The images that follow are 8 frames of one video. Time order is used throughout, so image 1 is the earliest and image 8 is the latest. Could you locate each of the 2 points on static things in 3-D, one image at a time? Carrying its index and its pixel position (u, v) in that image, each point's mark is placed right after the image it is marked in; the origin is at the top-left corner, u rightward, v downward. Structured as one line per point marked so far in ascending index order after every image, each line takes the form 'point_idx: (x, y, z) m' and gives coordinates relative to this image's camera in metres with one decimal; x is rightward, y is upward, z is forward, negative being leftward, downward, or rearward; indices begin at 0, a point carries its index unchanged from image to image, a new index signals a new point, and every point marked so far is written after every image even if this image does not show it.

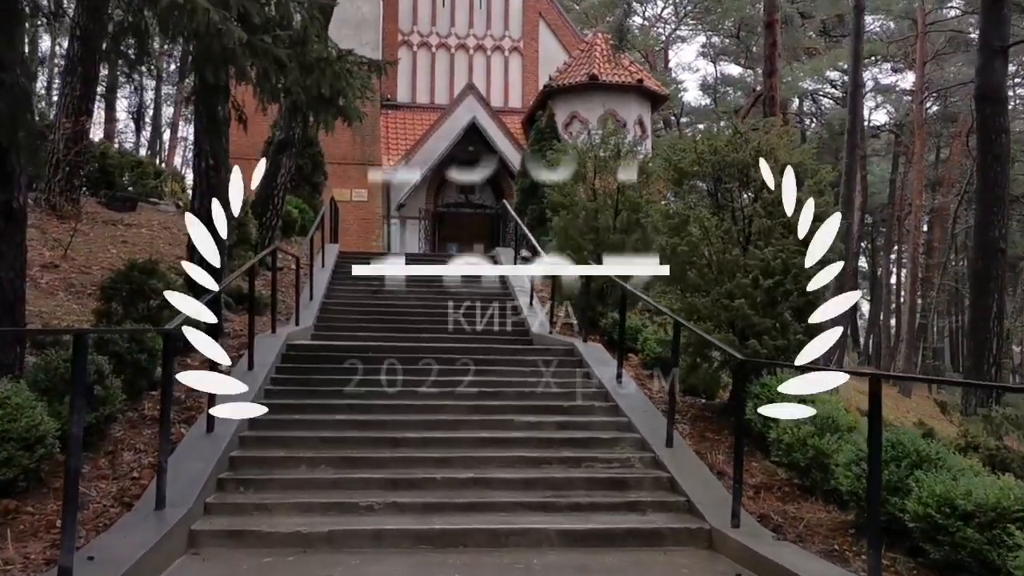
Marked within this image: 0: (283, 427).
0: (-1.5, -0.9, +6.5) m
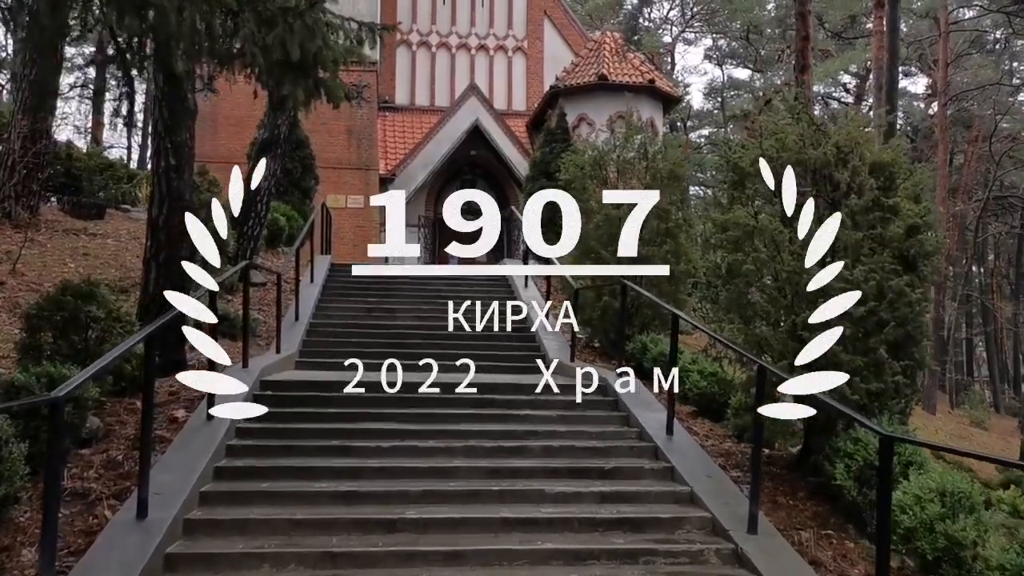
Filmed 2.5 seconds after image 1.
0: (-1.4, -1.1, +5.0) m
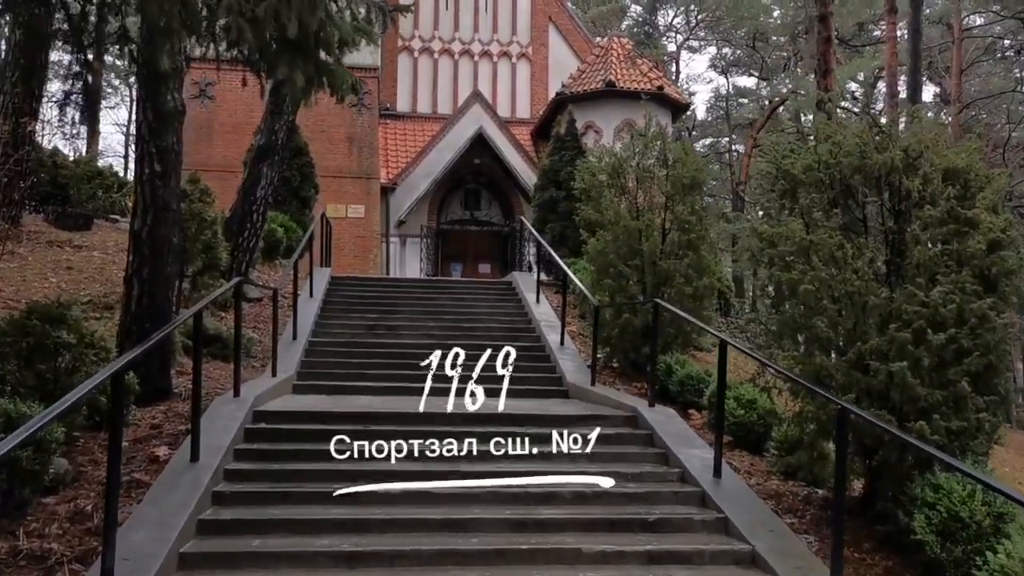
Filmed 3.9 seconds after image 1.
0: (-1.2, -1.2, +4.3) m
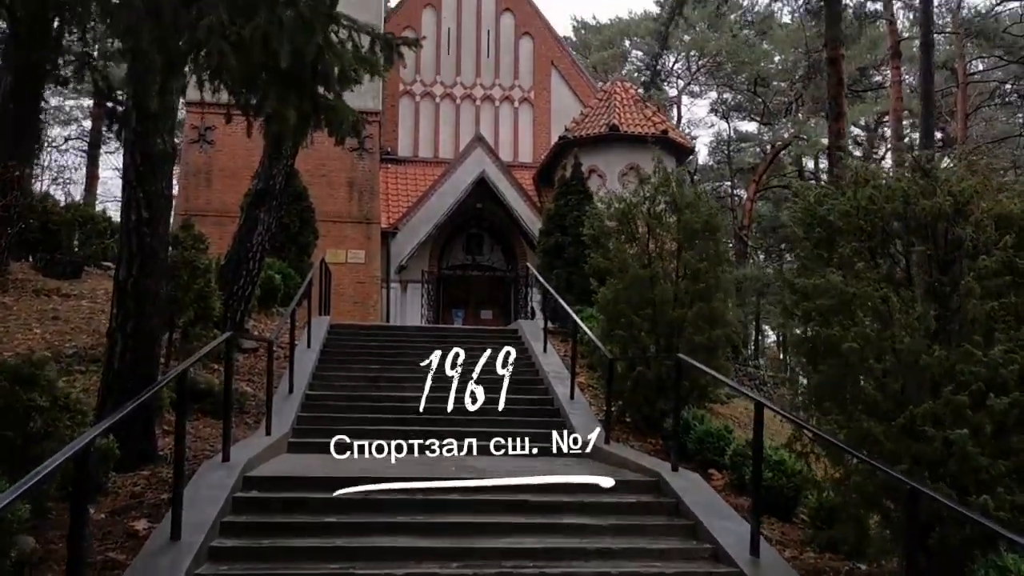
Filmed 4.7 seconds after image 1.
0: (-1.1, -1.4, +3.7) m
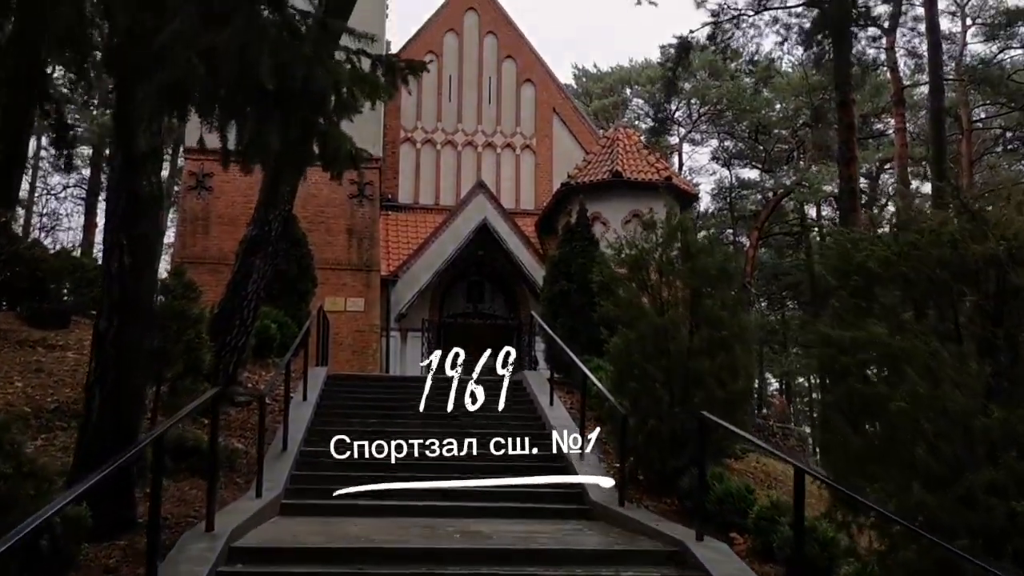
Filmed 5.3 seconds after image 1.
0: (-1.1, -1.6, +3.2) m
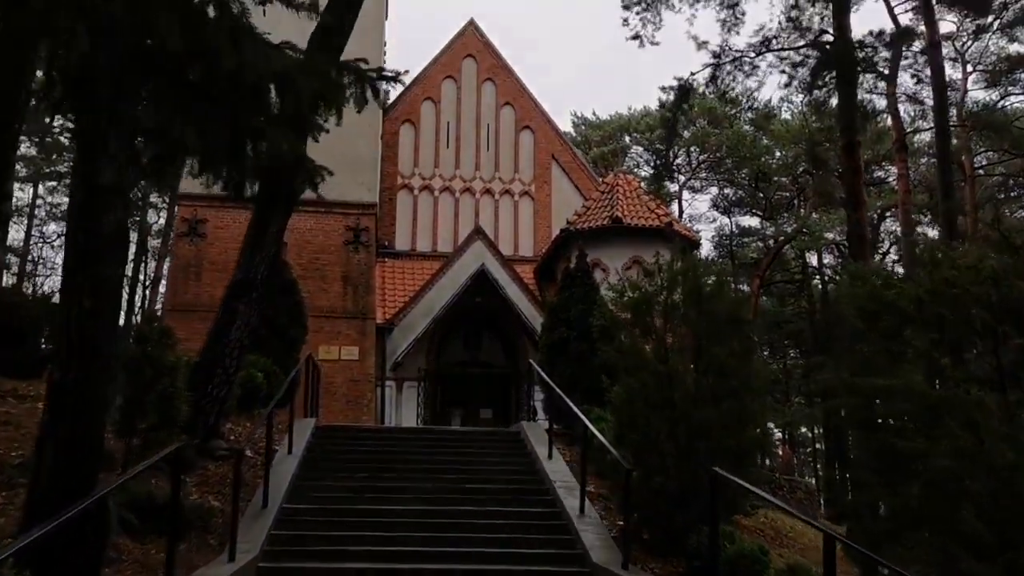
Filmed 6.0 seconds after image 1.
0: (-1.1, -1.7, +2.7) m
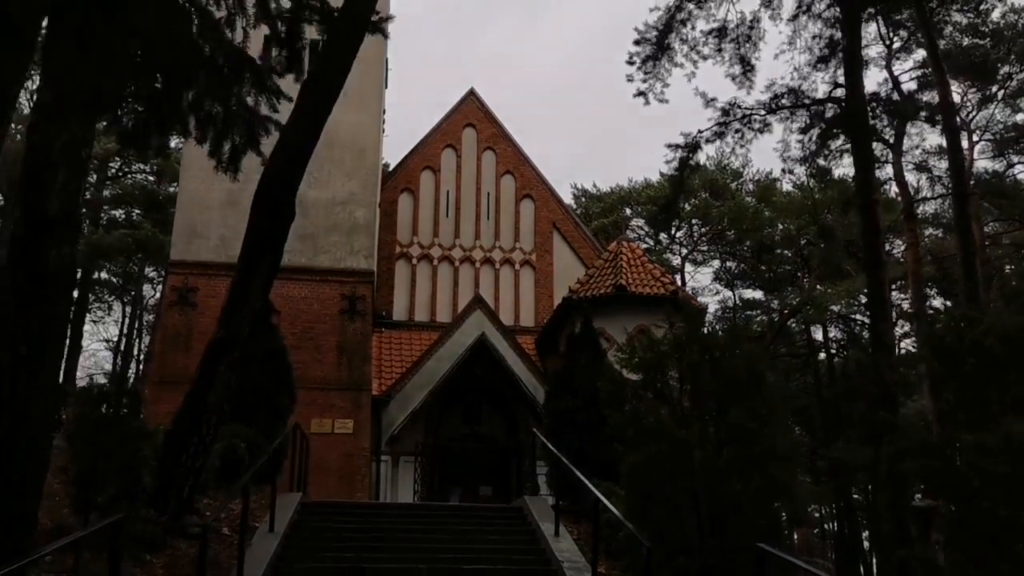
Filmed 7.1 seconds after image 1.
0: (-1.1, -1.7, +1.8) m
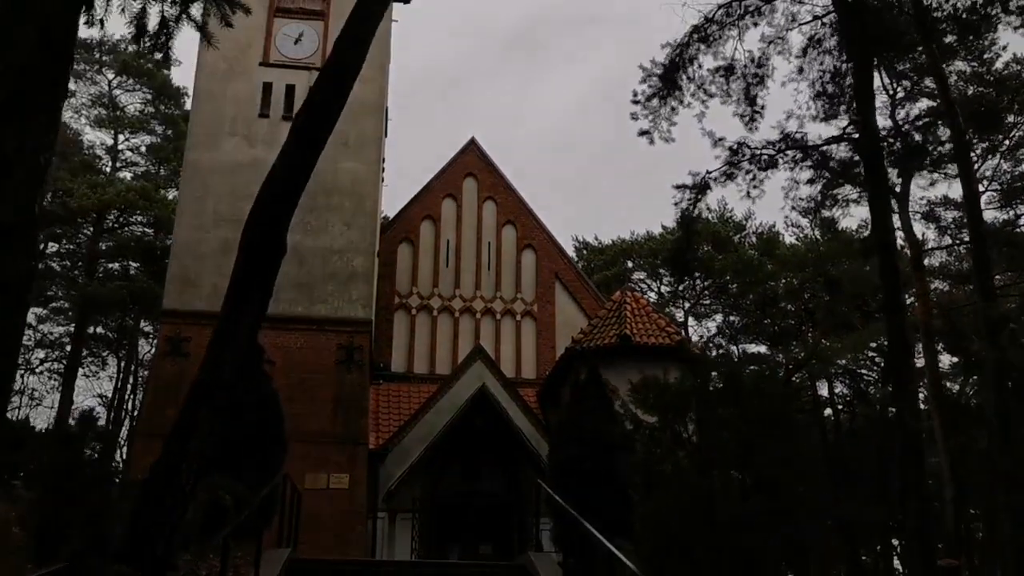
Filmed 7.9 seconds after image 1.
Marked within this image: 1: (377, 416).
0: (-1.0, -1.6, +1.1) m
1: (-2.7, -2.5, +19.5) m
